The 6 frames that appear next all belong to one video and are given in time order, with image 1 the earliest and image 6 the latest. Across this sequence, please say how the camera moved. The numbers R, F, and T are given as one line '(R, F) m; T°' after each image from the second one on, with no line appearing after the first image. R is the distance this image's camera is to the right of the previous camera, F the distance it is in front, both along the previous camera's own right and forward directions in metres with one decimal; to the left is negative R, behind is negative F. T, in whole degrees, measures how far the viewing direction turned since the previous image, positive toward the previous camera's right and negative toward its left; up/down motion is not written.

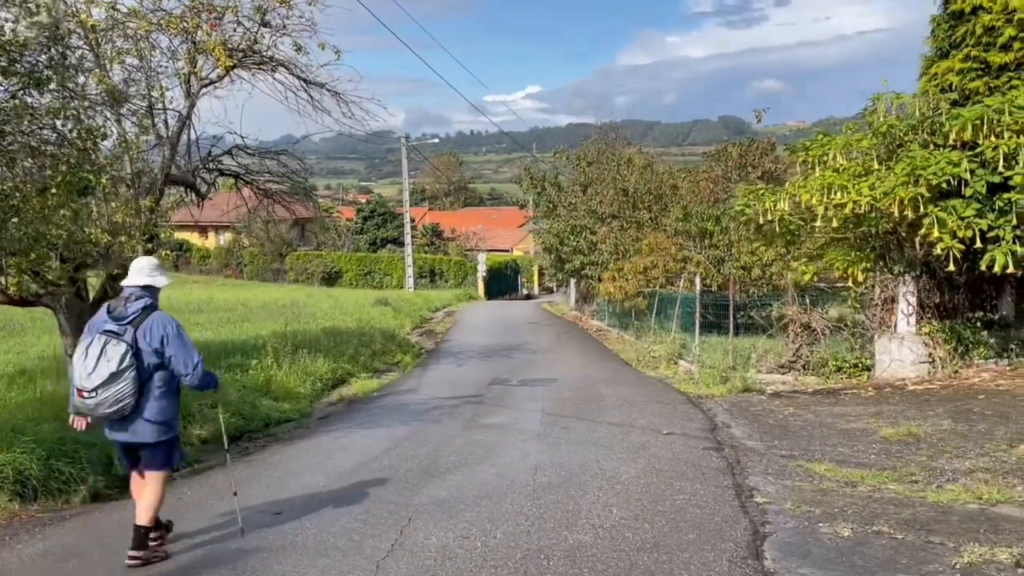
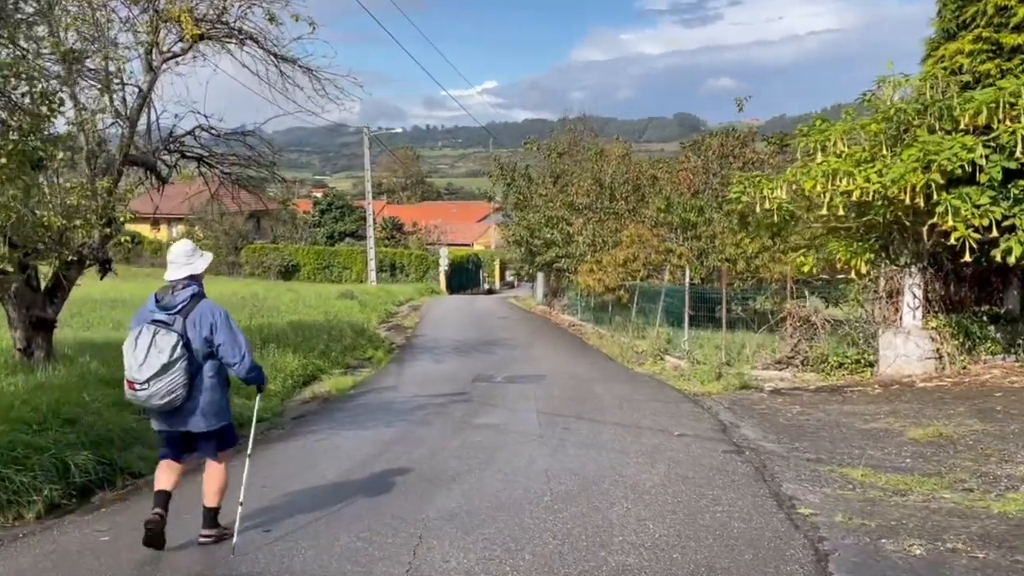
(-0.3, +0.7) m; +3°
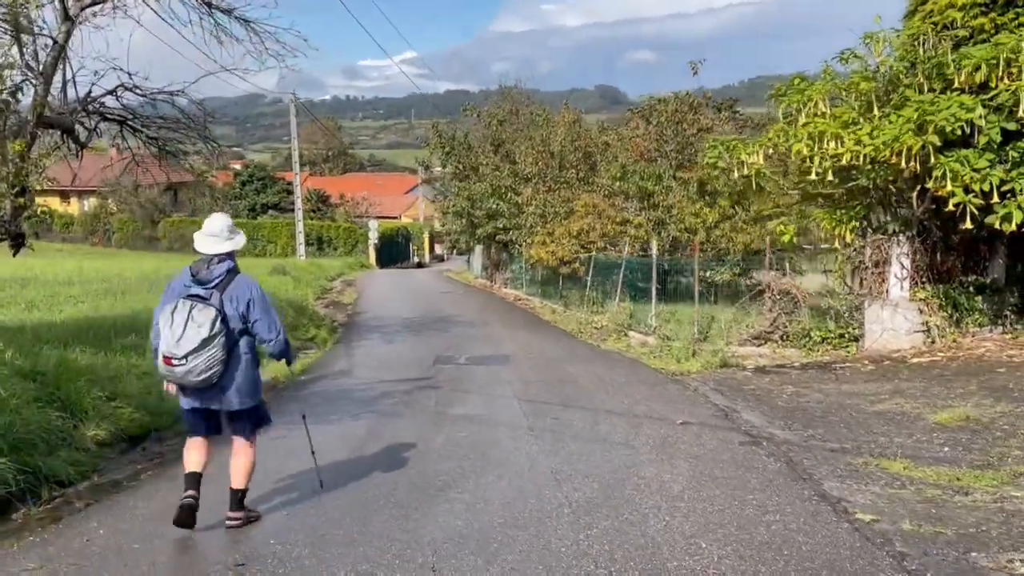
(-0.4, +0.9) m; +4°
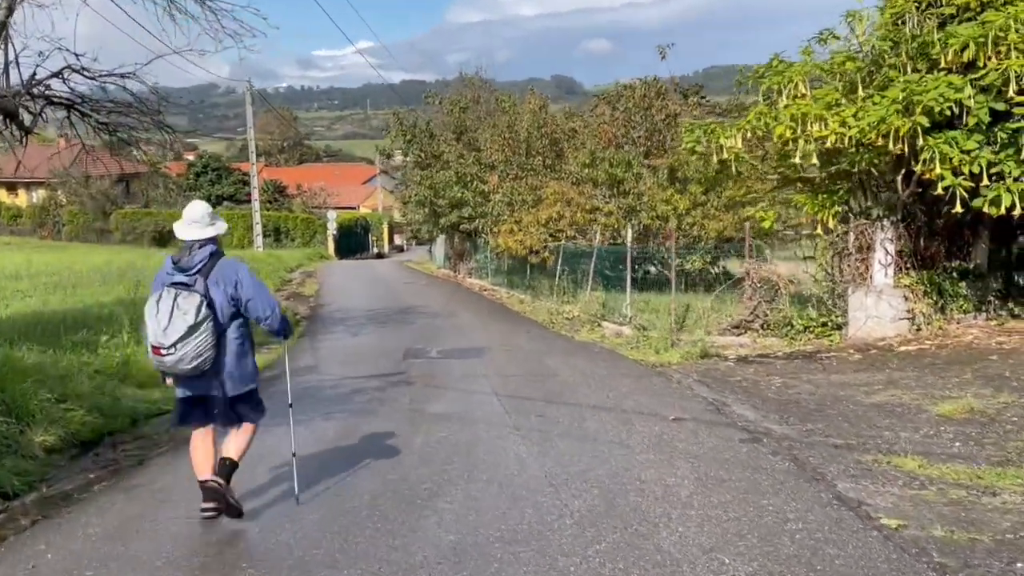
(-0.2, +0.4) m; +2°
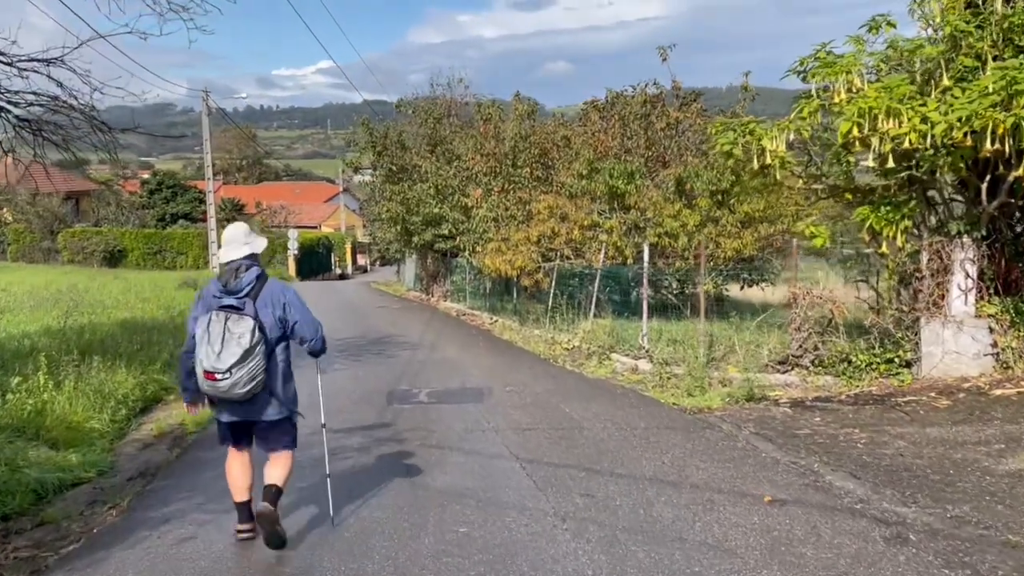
(-0.4, +1.7) m; +2°
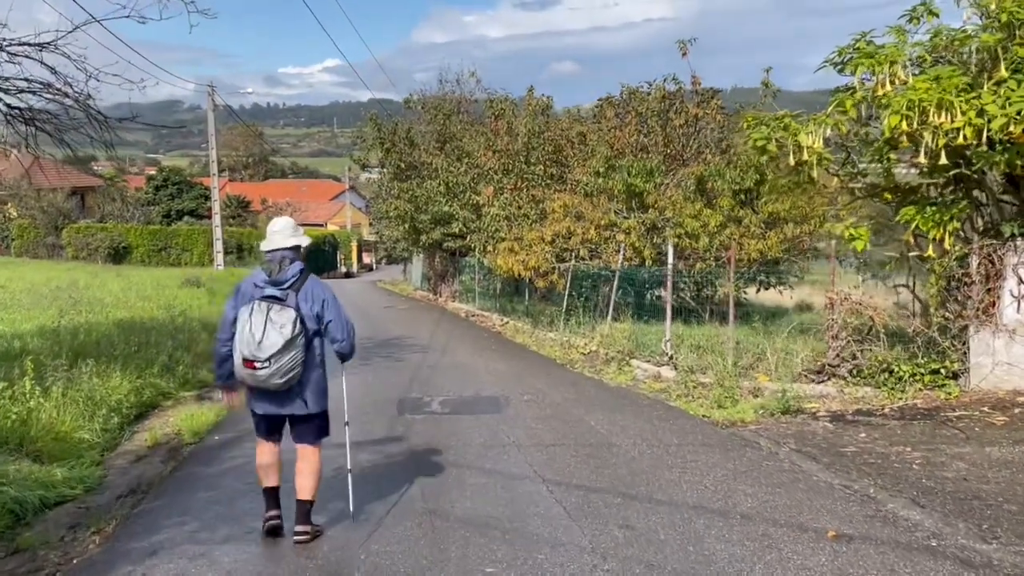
(-0.1, +0.5) m; 0°
